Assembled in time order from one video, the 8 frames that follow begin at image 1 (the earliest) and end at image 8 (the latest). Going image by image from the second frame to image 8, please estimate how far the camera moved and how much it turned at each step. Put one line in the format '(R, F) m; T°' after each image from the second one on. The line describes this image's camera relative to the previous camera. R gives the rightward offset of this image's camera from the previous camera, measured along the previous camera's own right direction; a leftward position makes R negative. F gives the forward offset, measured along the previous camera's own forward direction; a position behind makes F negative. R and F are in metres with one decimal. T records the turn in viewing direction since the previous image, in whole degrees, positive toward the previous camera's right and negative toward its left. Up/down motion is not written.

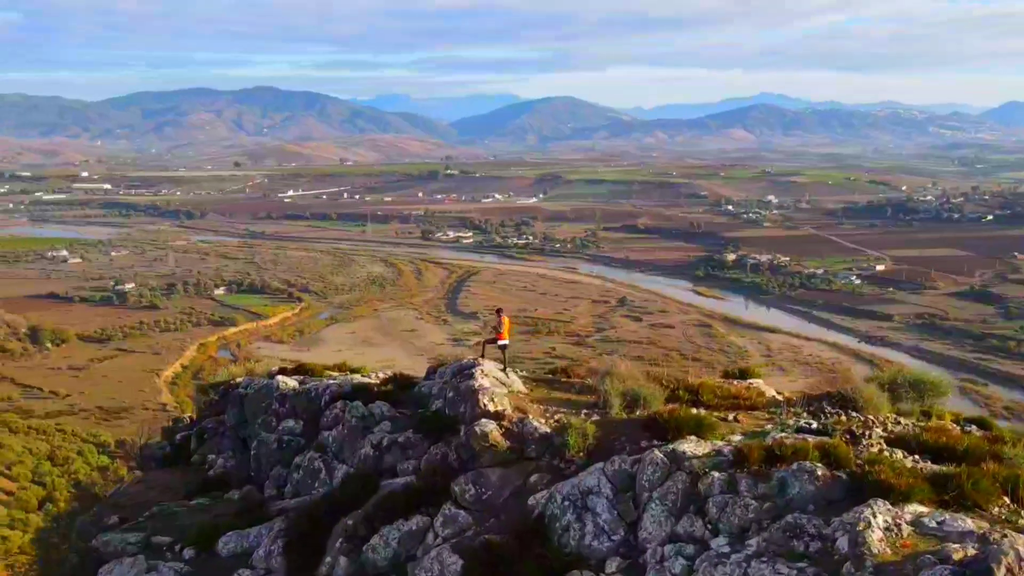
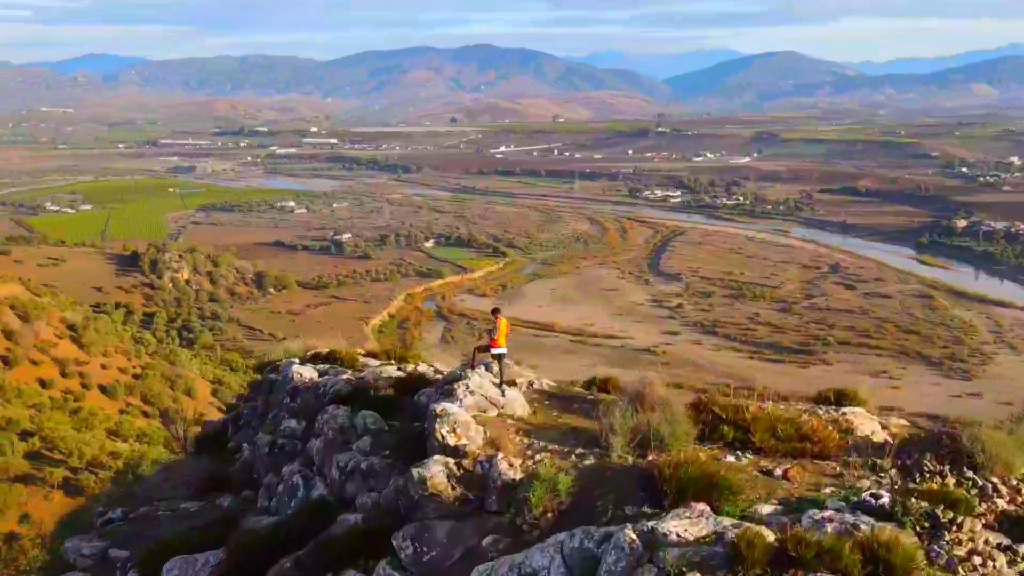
(+1.7, +2.3) m; -12°
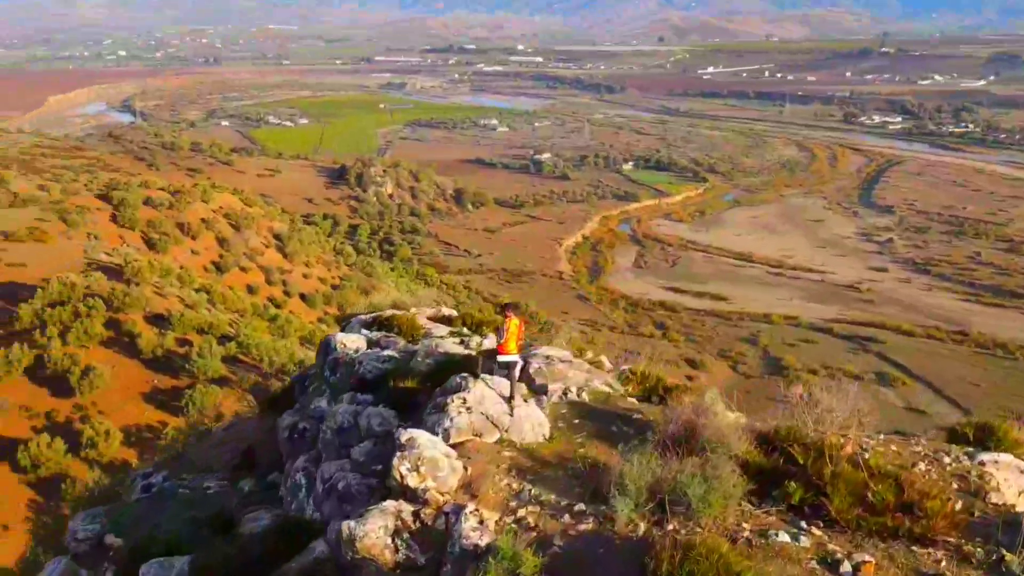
(+1.1, +1.9) m; -11°
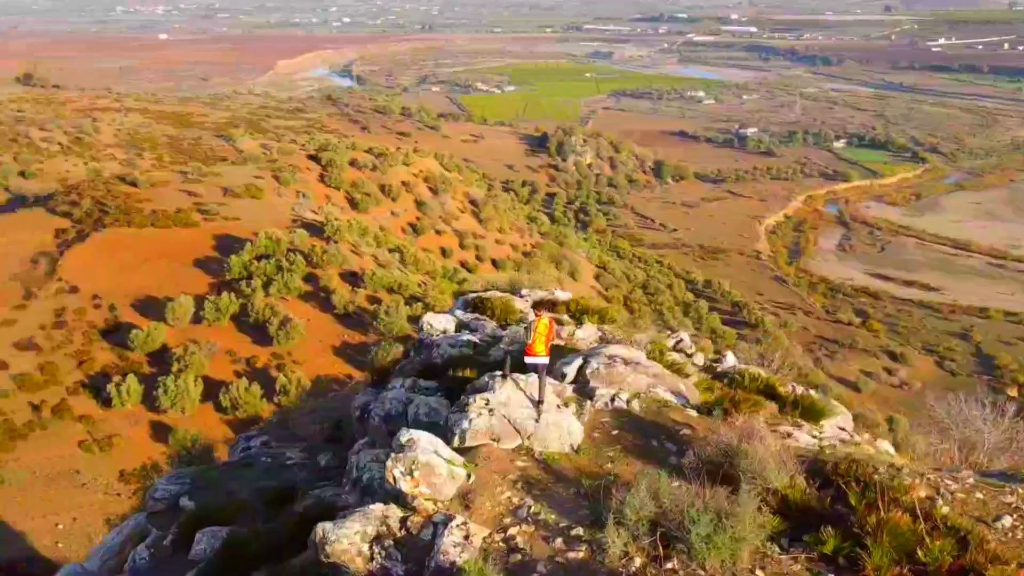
(+1.0, +0.5) m; -11°
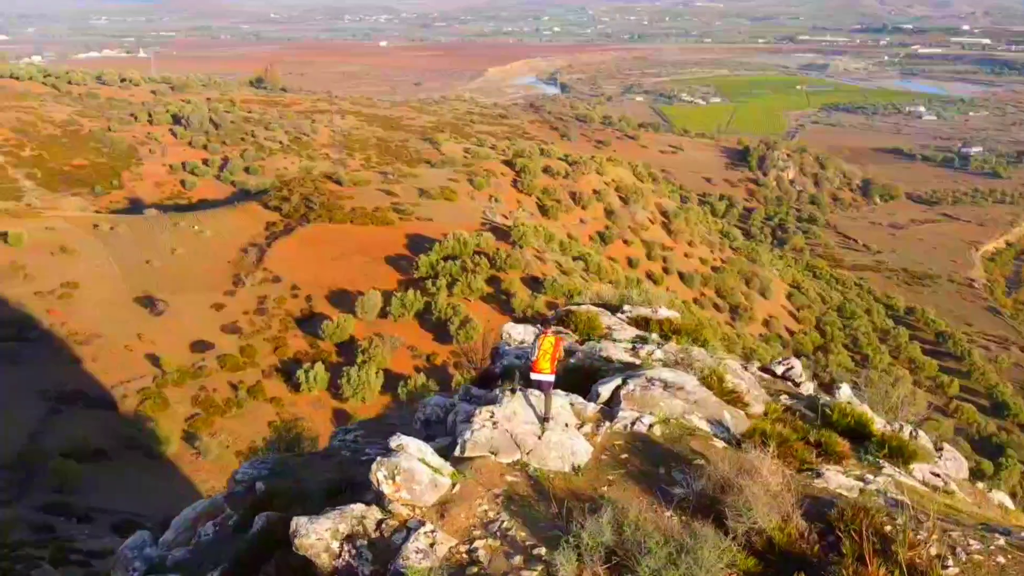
(+1.1, 0.0) m; -11°
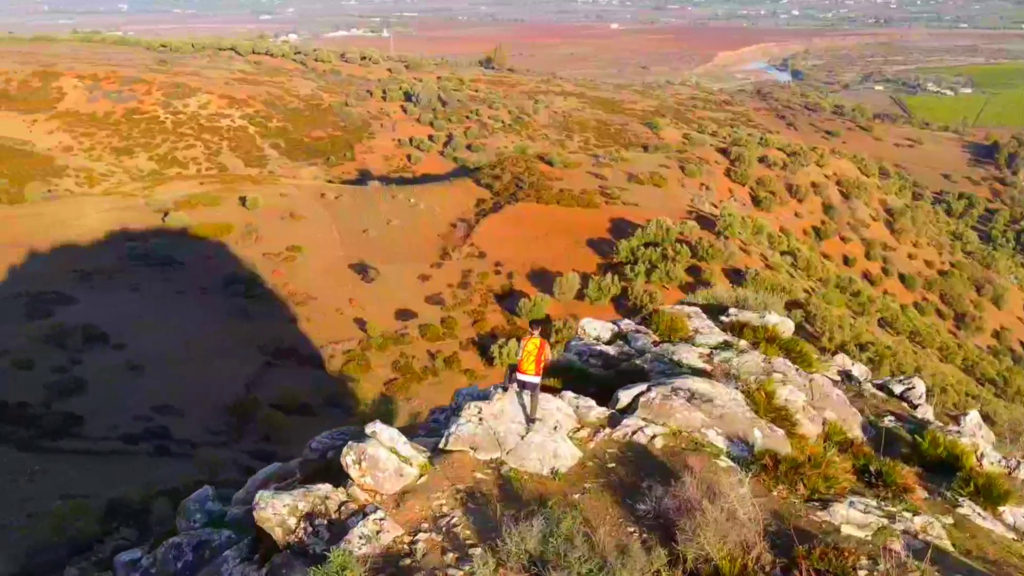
(+1.3, +0.2) m; -12°
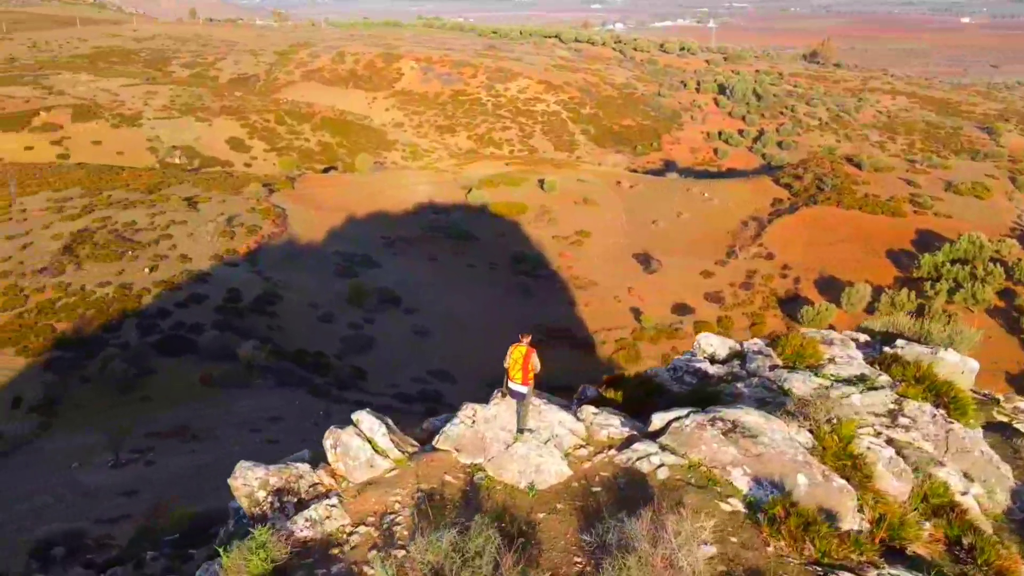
(+1.7, +0.4) m; -17°
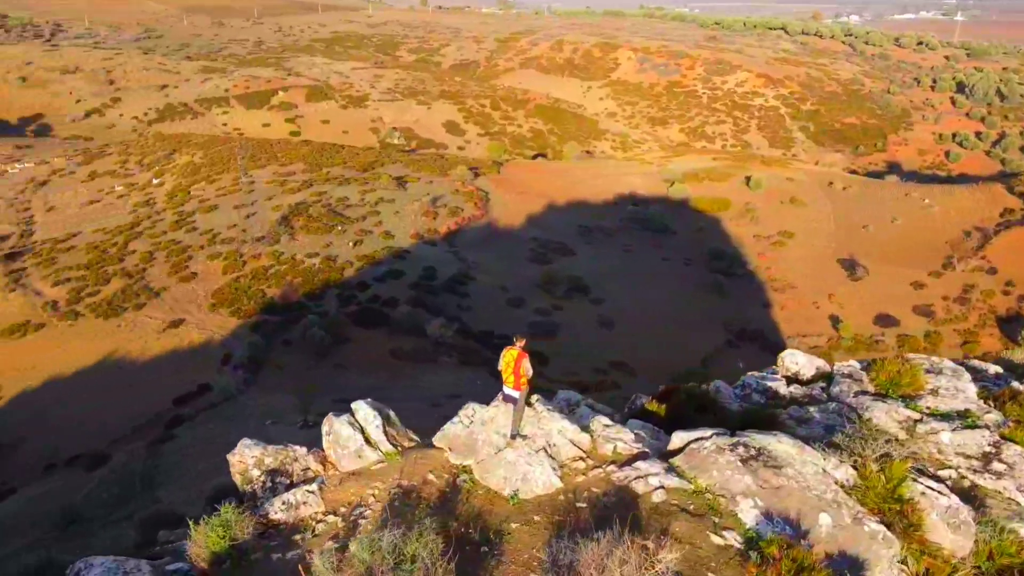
(+1.2, +0.3) m; -12°
